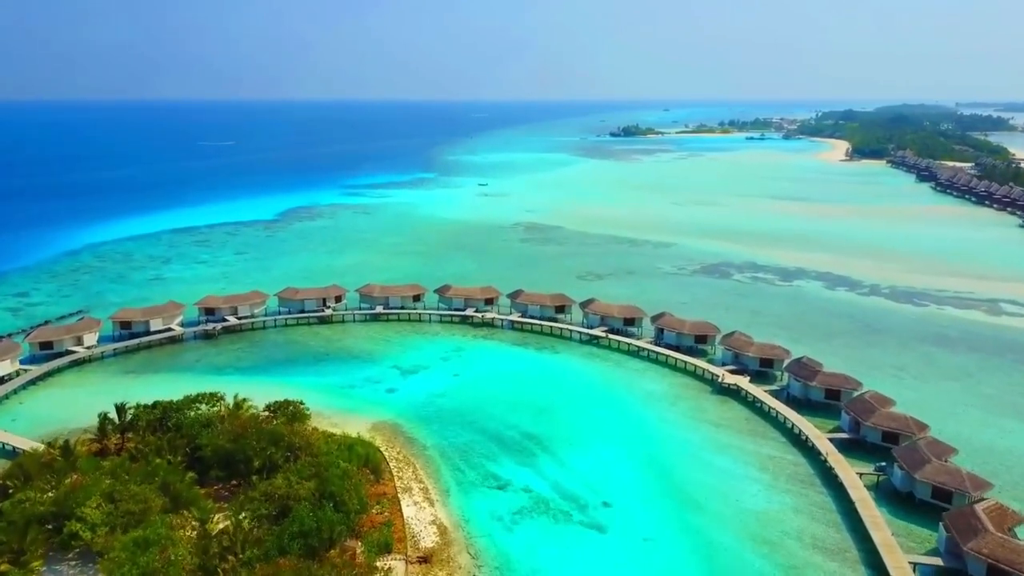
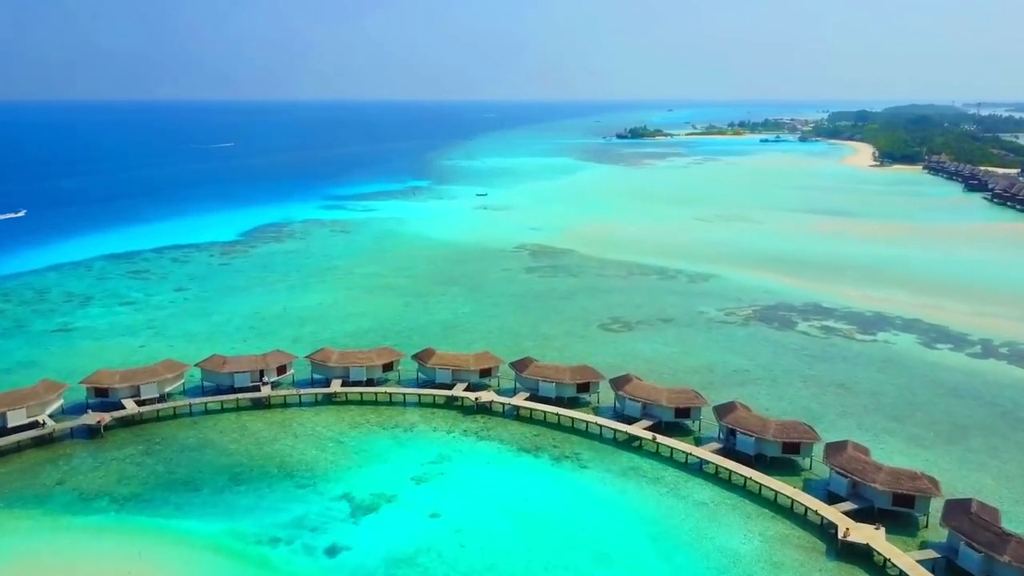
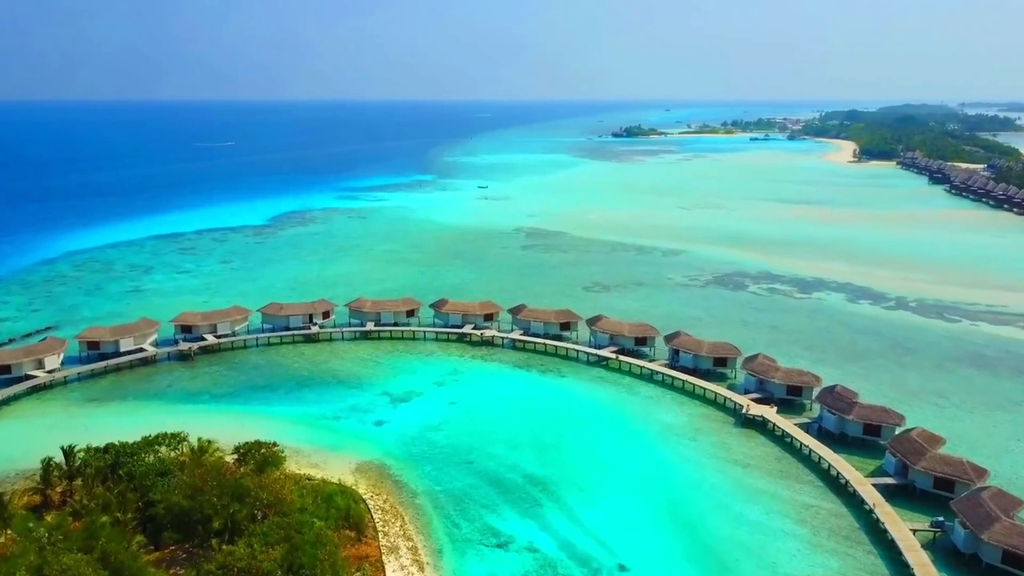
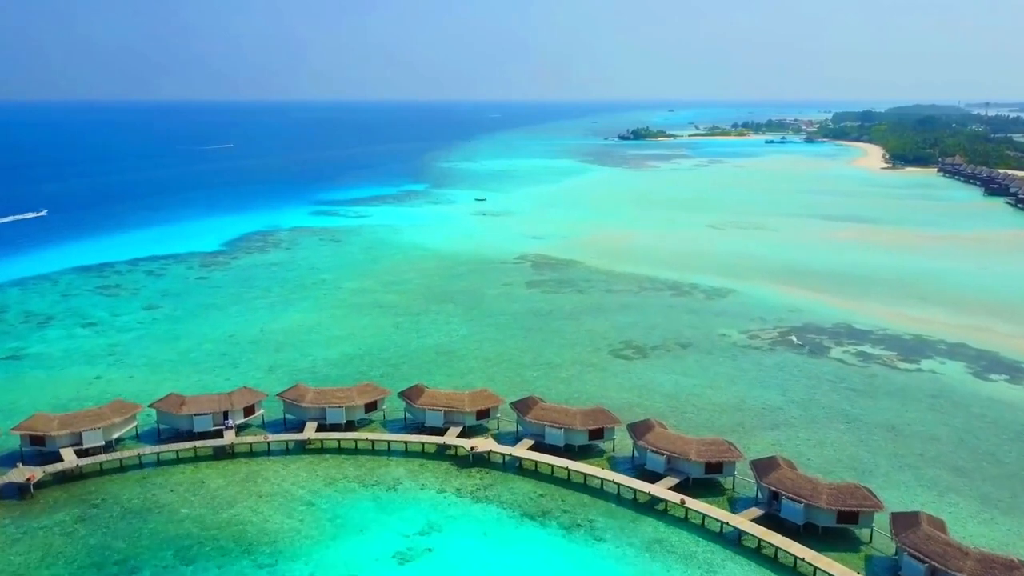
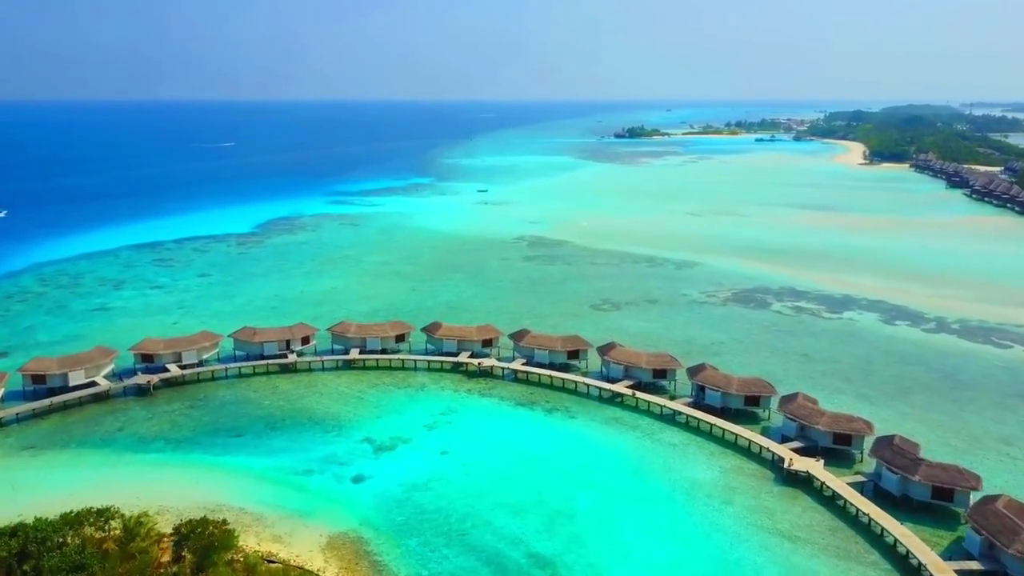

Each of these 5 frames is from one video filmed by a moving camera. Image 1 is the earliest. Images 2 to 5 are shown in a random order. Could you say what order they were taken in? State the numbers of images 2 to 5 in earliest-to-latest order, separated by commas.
3, 5, 2, 4
